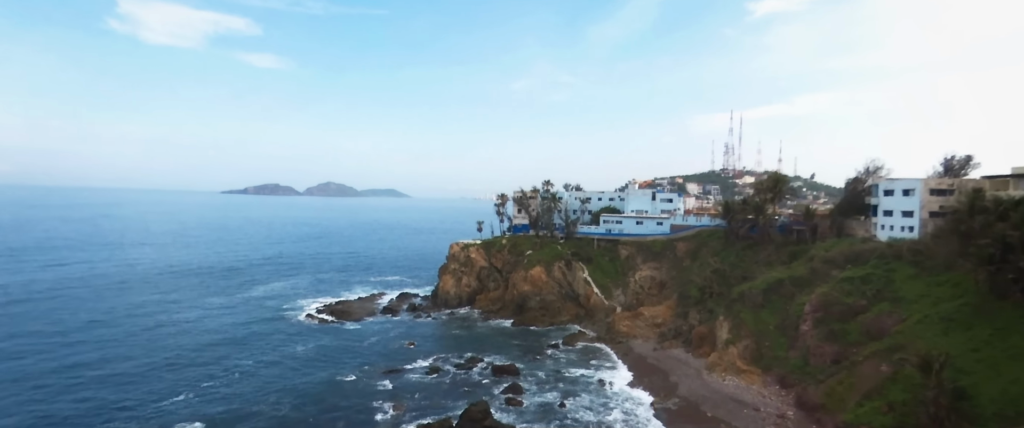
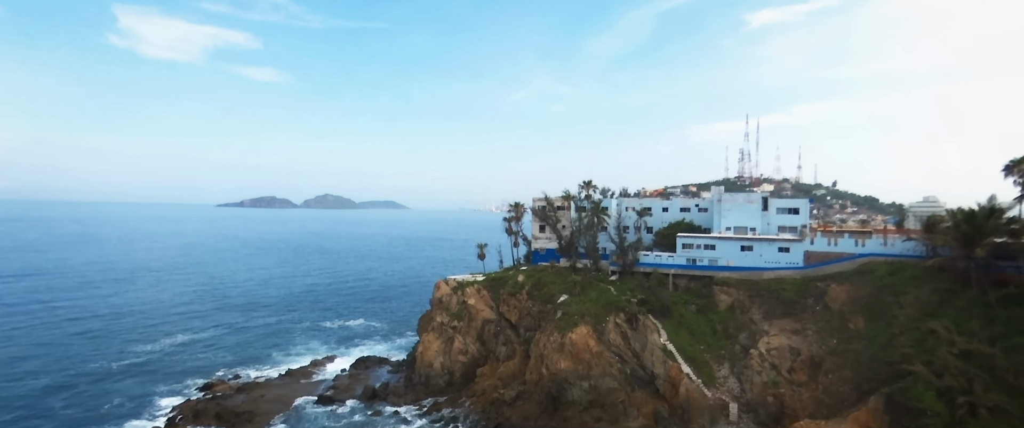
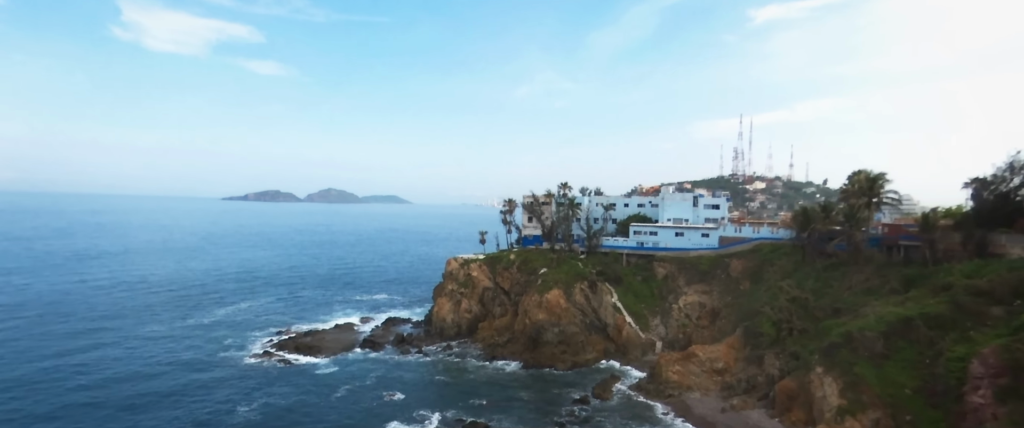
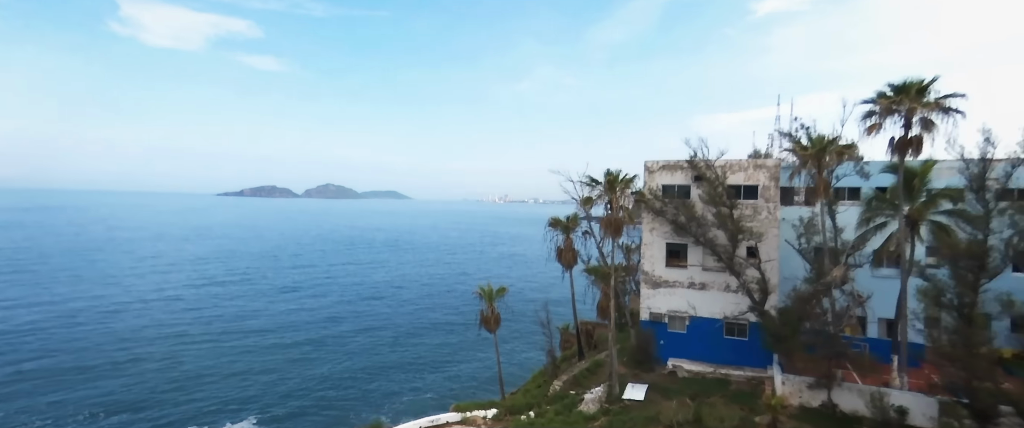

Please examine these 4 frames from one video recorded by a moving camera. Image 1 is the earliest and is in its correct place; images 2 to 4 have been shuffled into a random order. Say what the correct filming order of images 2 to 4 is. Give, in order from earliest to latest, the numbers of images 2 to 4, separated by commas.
3, 2, 4
